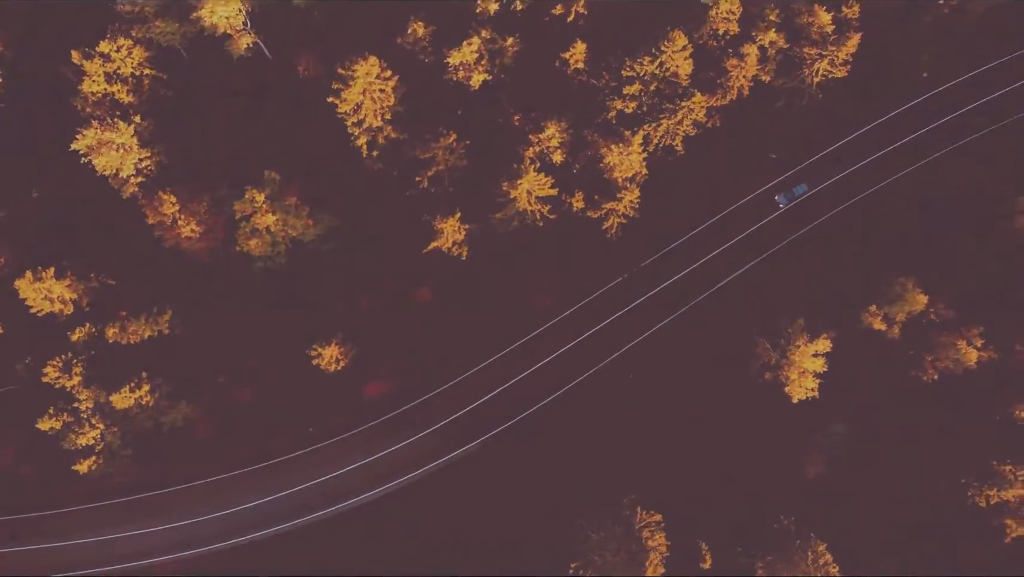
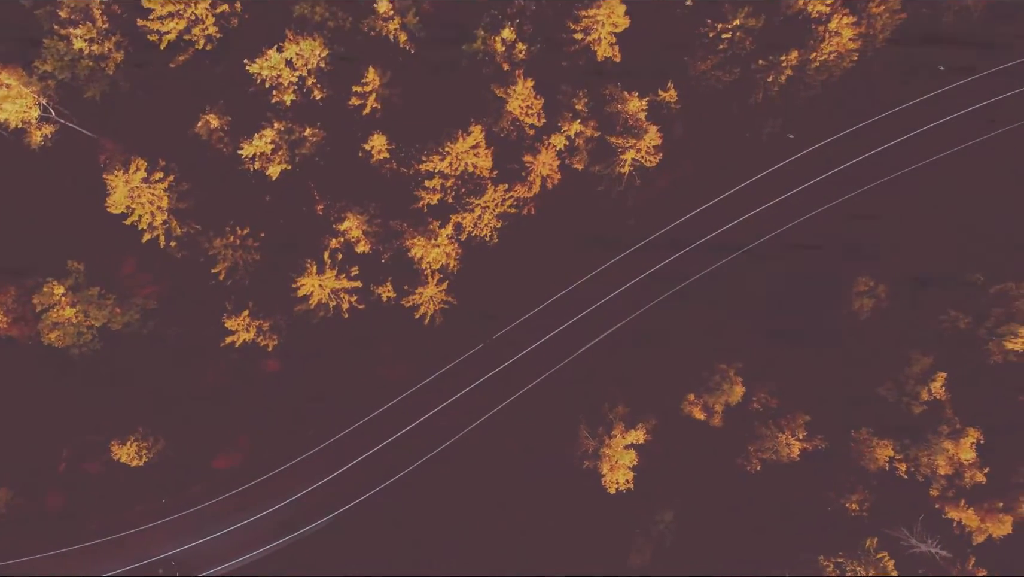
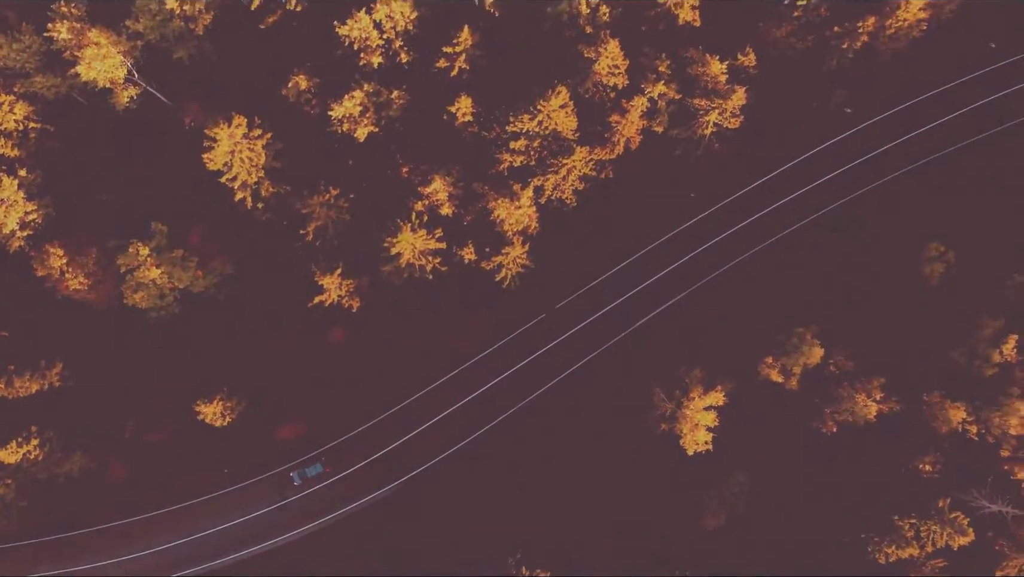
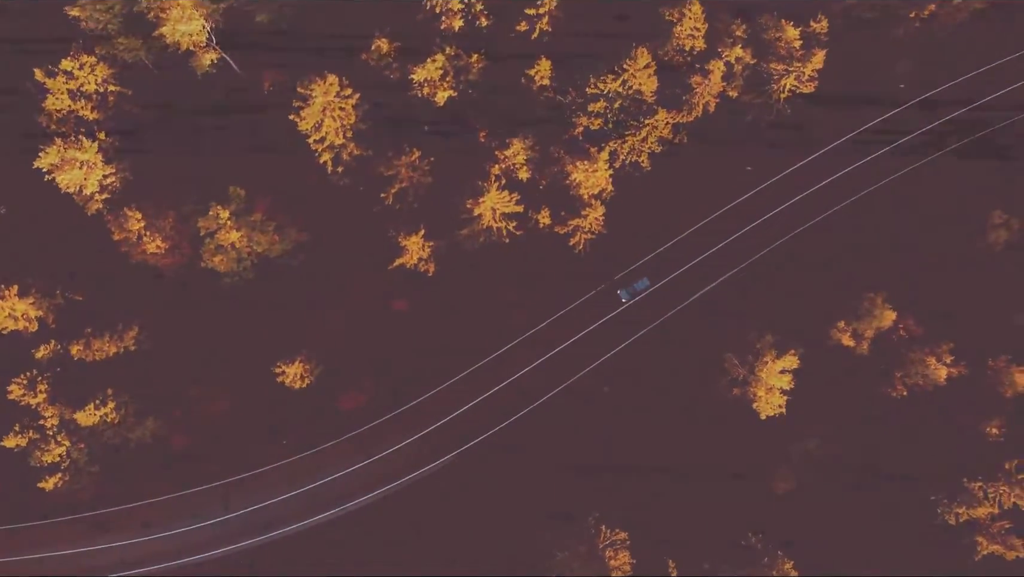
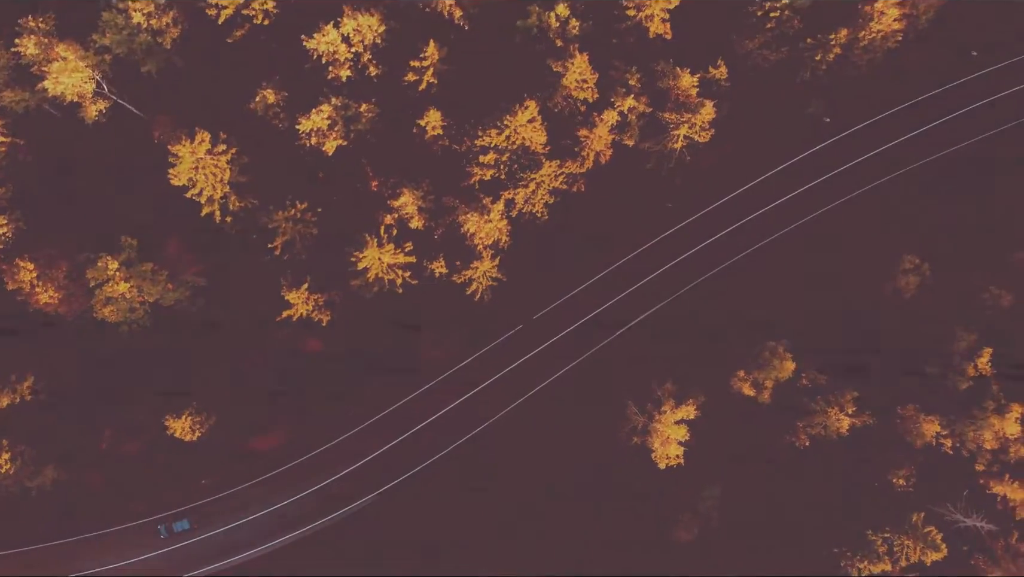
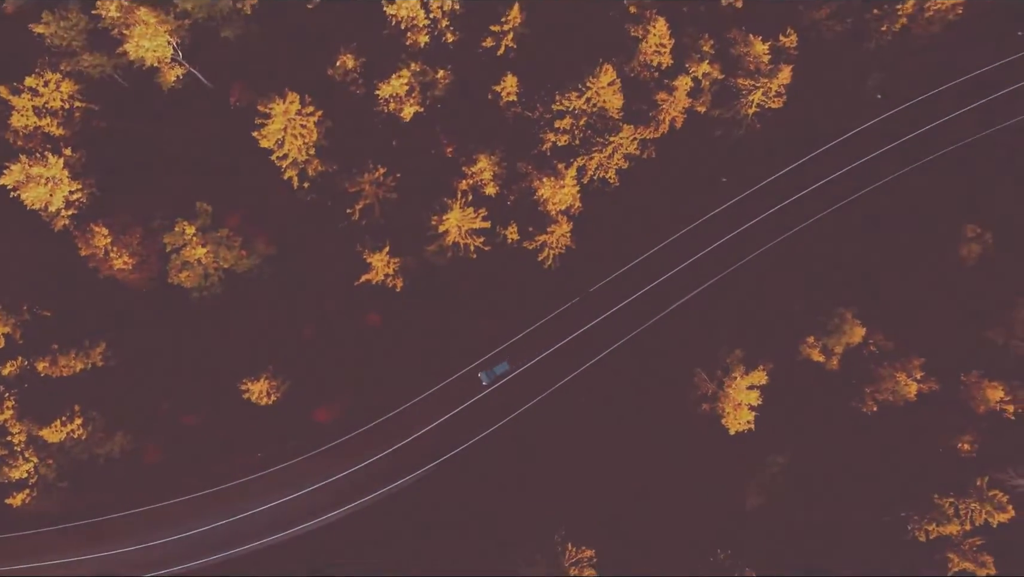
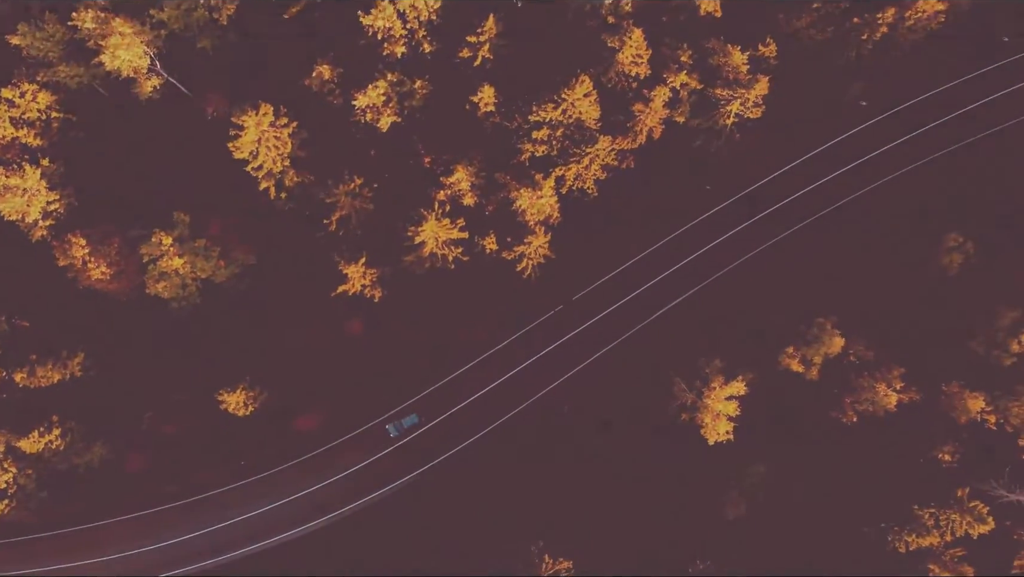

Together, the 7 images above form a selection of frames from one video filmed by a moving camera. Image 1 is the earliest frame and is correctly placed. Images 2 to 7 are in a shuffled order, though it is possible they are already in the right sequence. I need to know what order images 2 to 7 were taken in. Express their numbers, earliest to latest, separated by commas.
4, 6, 7, 3, 5, 2
